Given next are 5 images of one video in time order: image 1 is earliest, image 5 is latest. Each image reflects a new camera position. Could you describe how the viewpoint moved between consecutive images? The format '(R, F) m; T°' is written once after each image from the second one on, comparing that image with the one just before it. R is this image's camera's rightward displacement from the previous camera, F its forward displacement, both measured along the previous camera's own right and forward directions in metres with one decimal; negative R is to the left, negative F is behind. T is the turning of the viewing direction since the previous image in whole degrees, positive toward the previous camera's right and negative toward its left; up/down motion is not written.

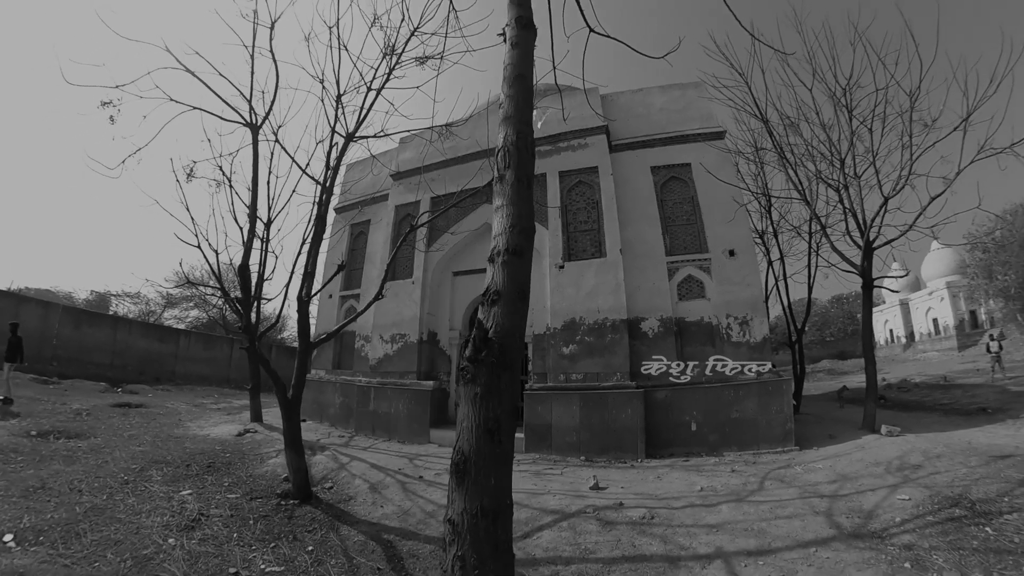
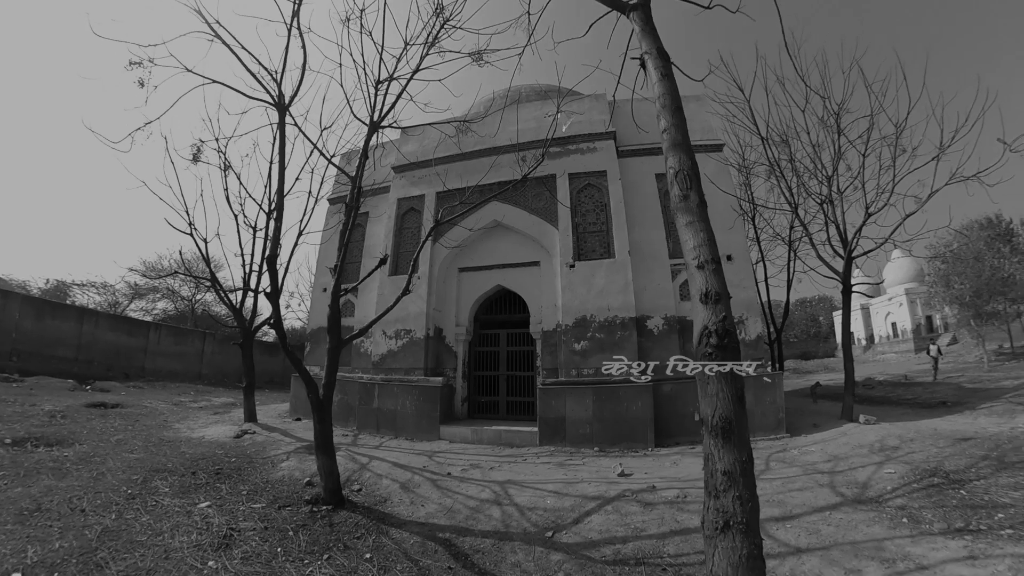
(-1.8, 0.0) m; +10°
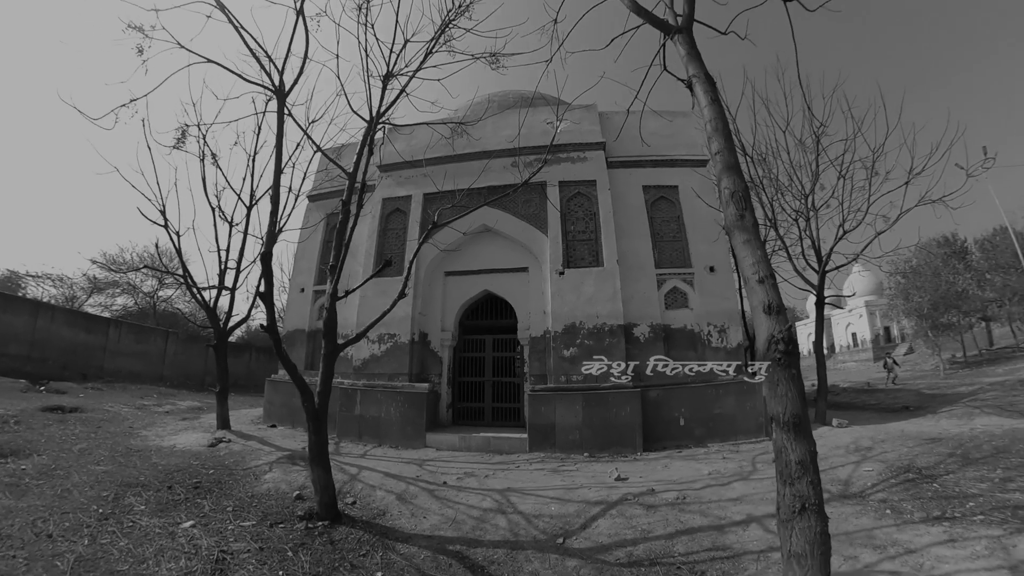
(-0.7, 0.0) m; +6°
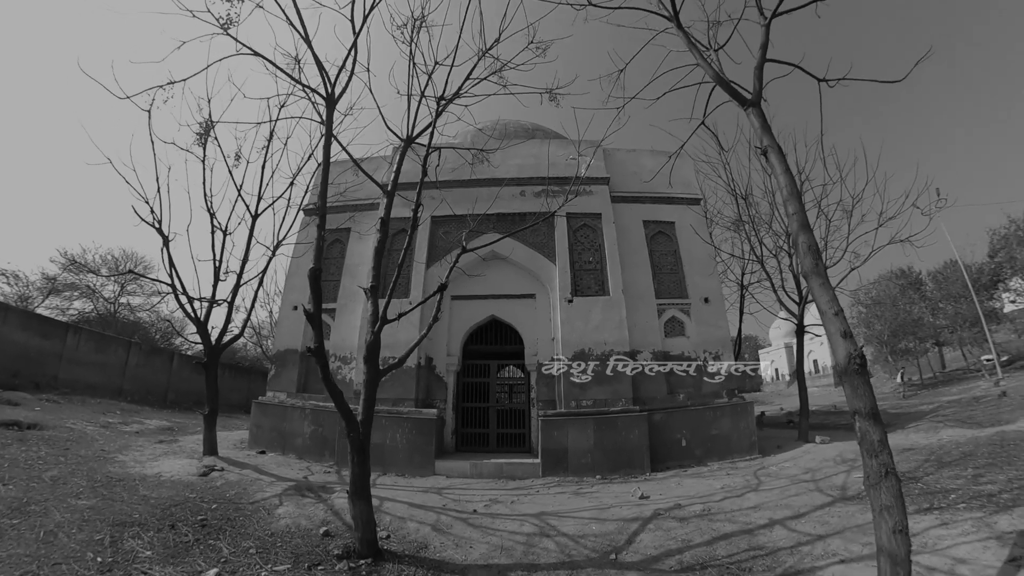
(-1.9, +0.3) m; +11°
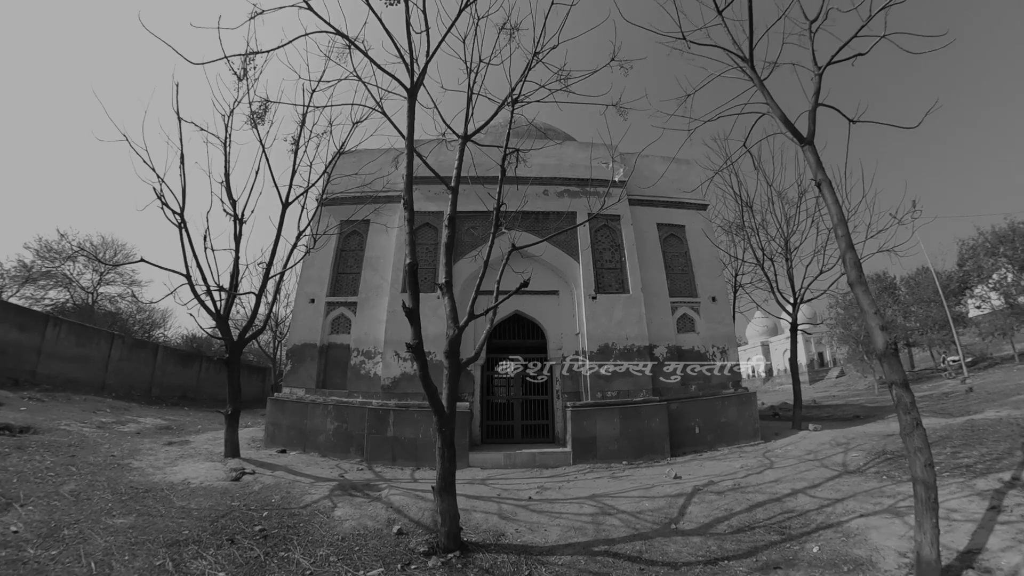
(-1.8, +0.5) m; +10°
